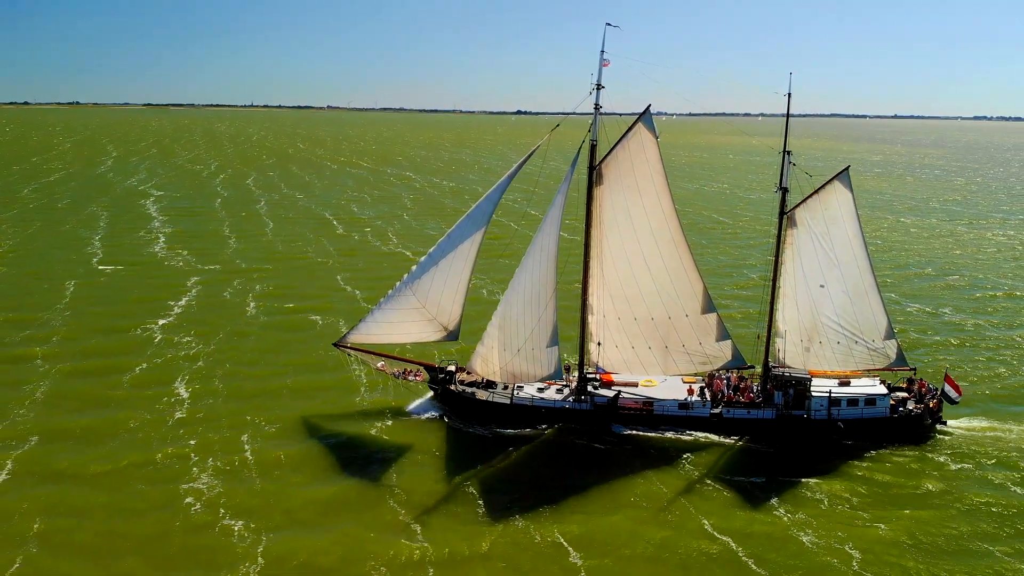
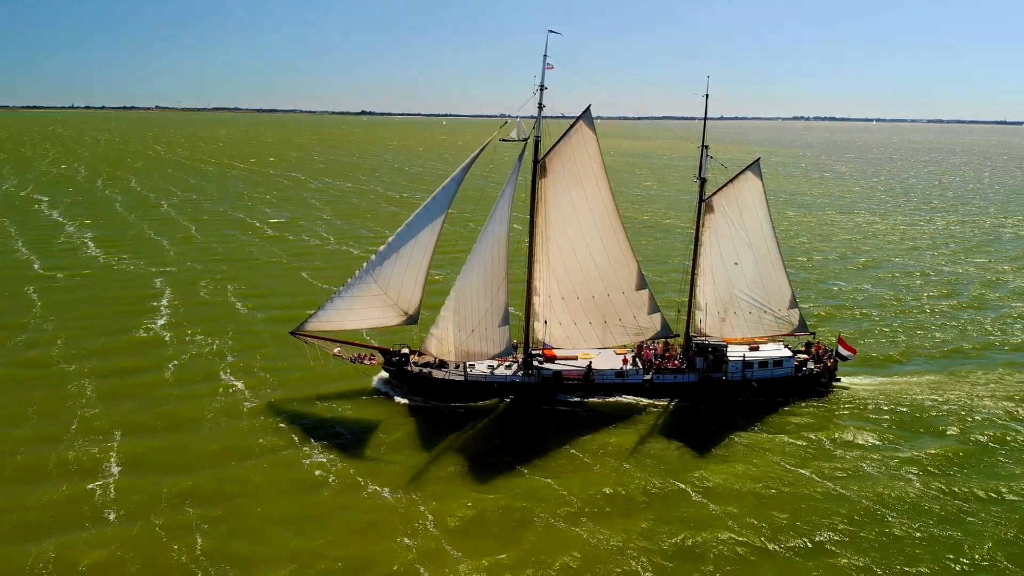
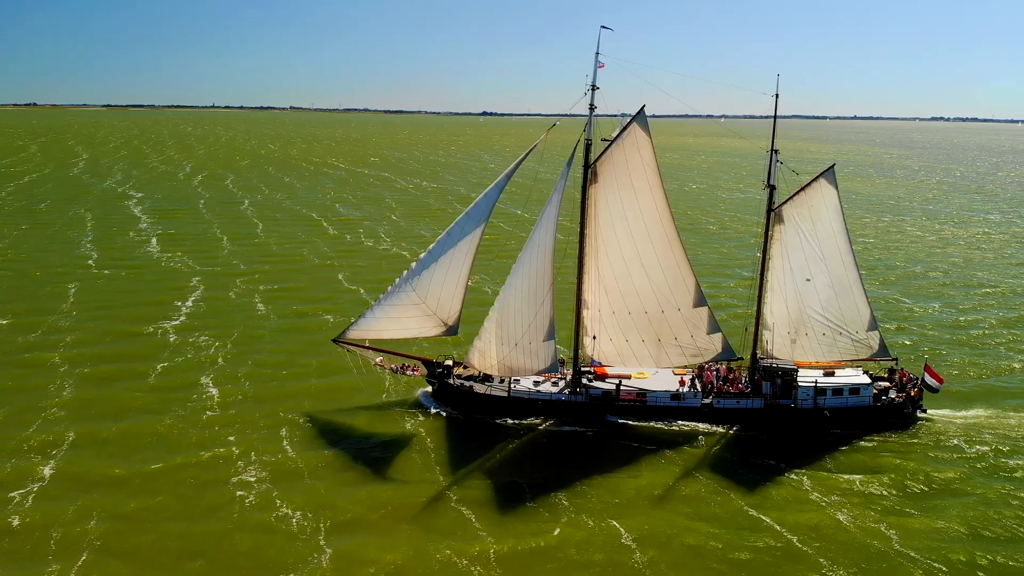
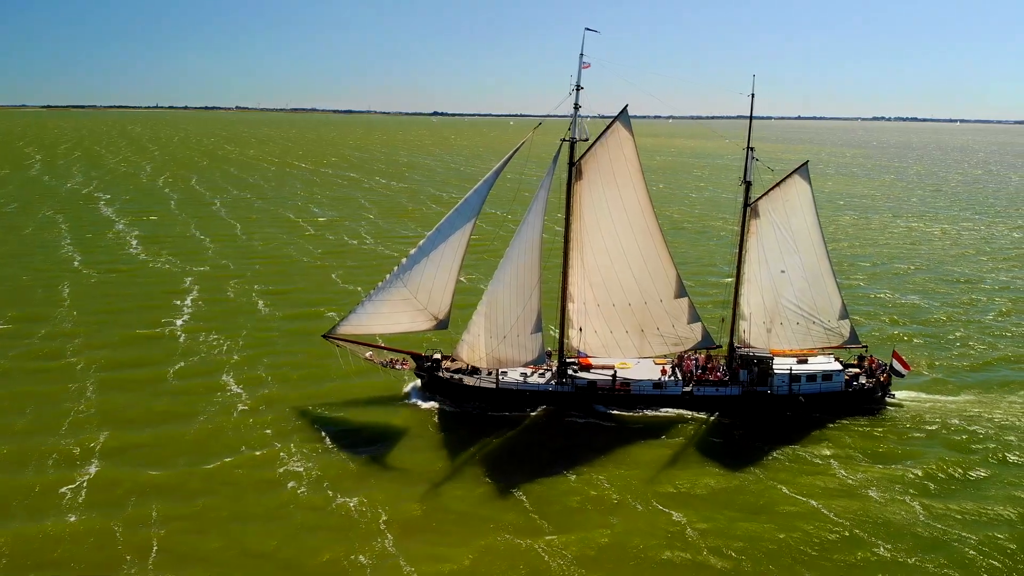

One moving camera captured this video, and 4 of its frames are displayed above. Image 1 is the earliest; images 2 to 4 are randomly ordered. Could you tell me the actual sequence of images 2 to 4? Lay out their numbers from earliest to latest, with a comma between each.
3, 4, 2
